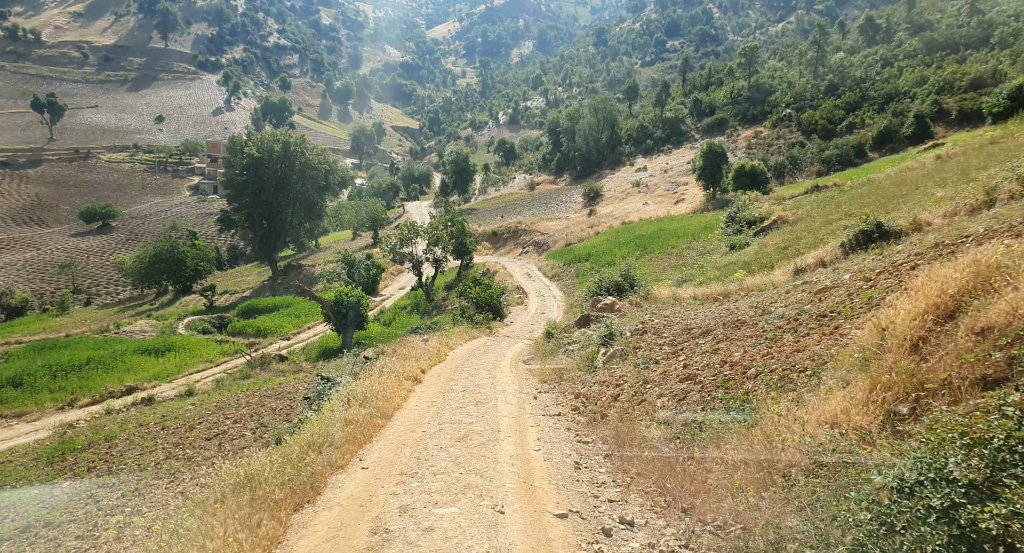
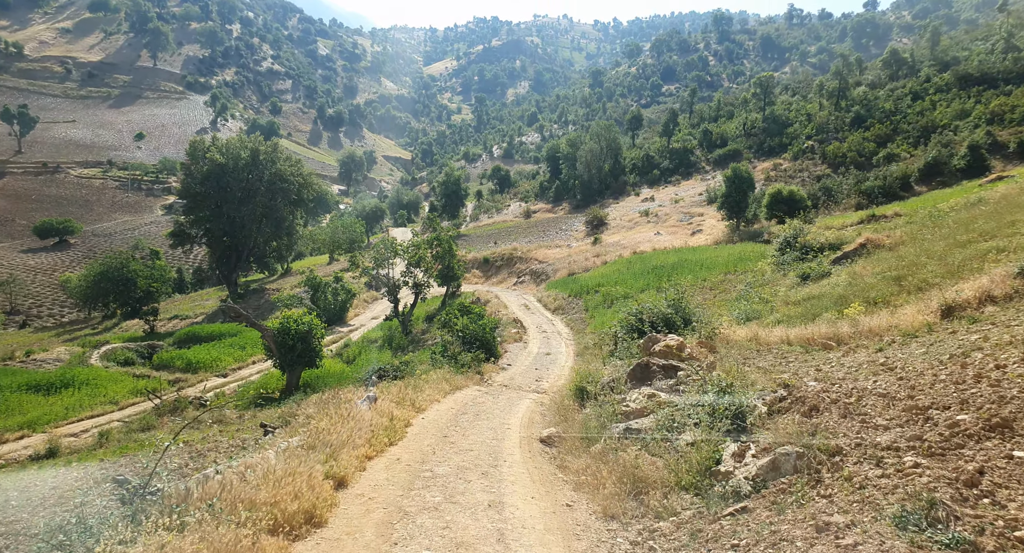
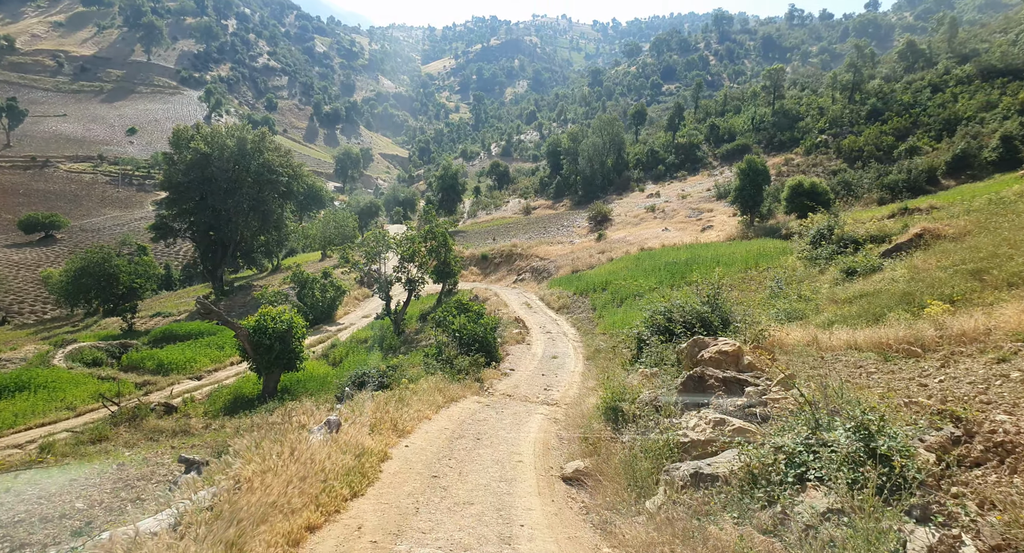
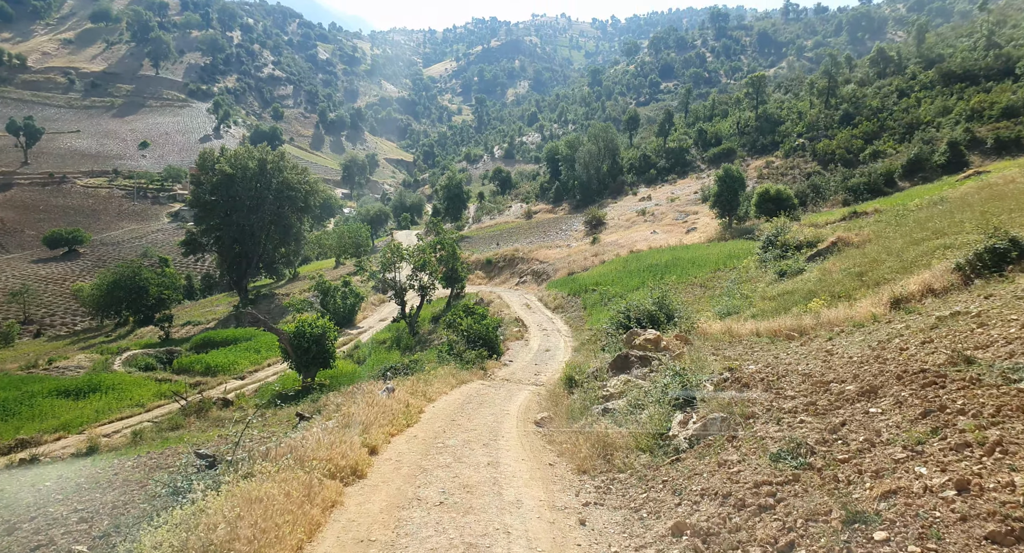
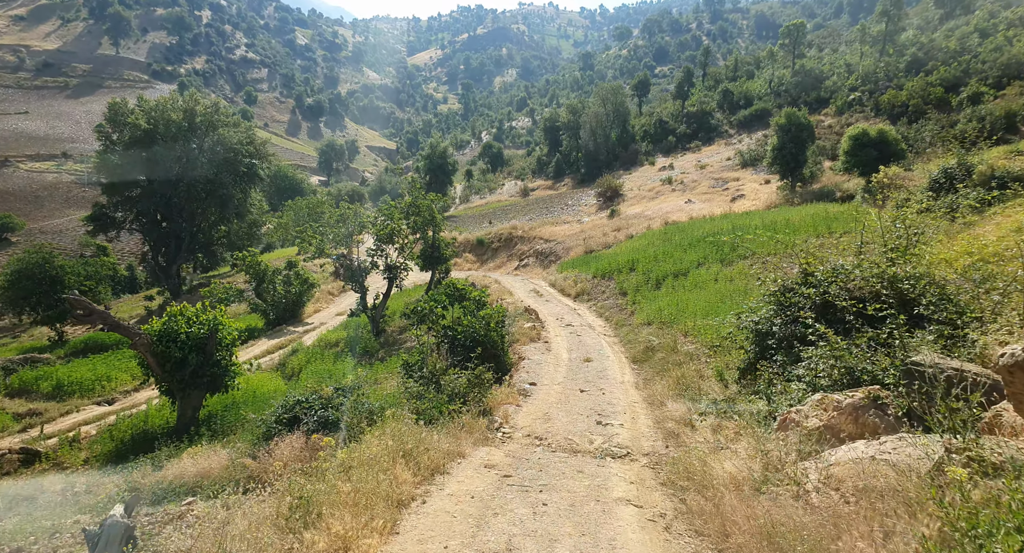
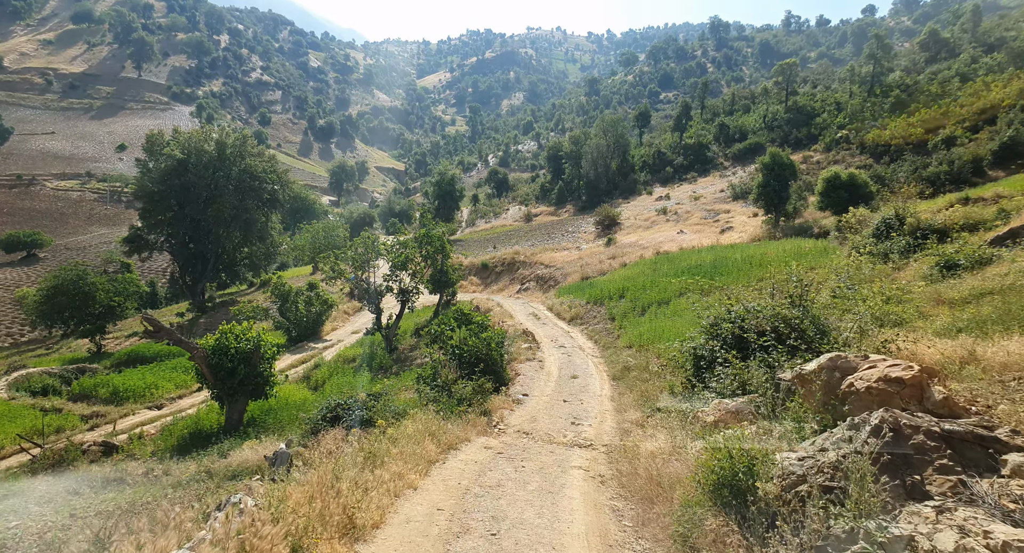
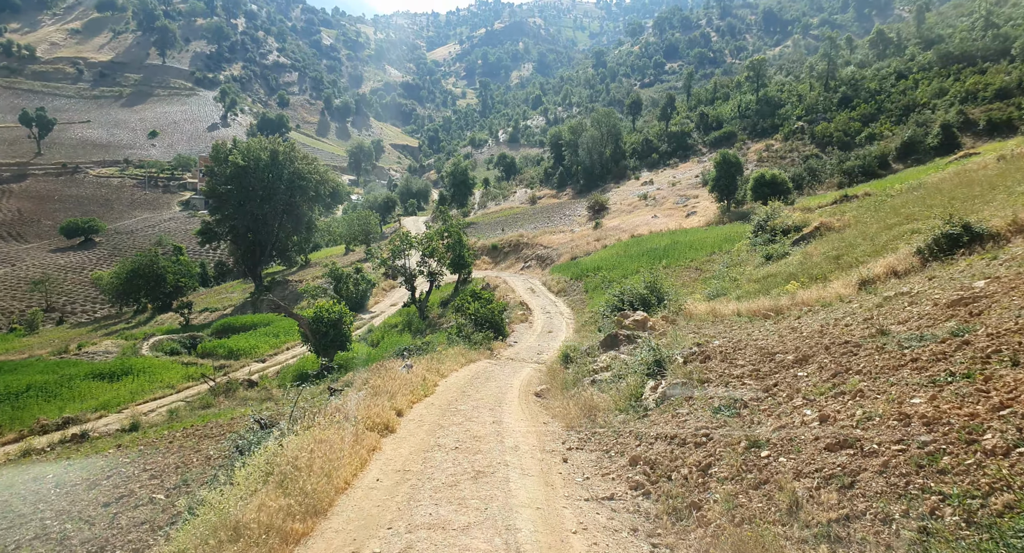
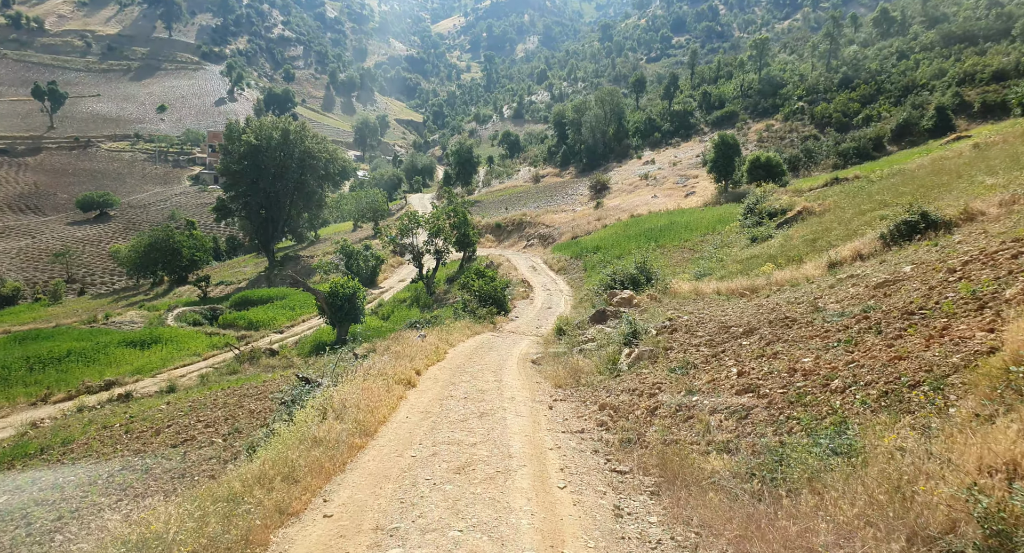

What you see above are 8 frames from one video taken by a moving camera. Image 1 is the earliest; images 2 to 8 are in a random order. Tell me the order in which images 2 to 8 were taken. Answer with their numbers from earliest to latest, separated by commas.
8, 7, 4, 2, 3, 6, 5
